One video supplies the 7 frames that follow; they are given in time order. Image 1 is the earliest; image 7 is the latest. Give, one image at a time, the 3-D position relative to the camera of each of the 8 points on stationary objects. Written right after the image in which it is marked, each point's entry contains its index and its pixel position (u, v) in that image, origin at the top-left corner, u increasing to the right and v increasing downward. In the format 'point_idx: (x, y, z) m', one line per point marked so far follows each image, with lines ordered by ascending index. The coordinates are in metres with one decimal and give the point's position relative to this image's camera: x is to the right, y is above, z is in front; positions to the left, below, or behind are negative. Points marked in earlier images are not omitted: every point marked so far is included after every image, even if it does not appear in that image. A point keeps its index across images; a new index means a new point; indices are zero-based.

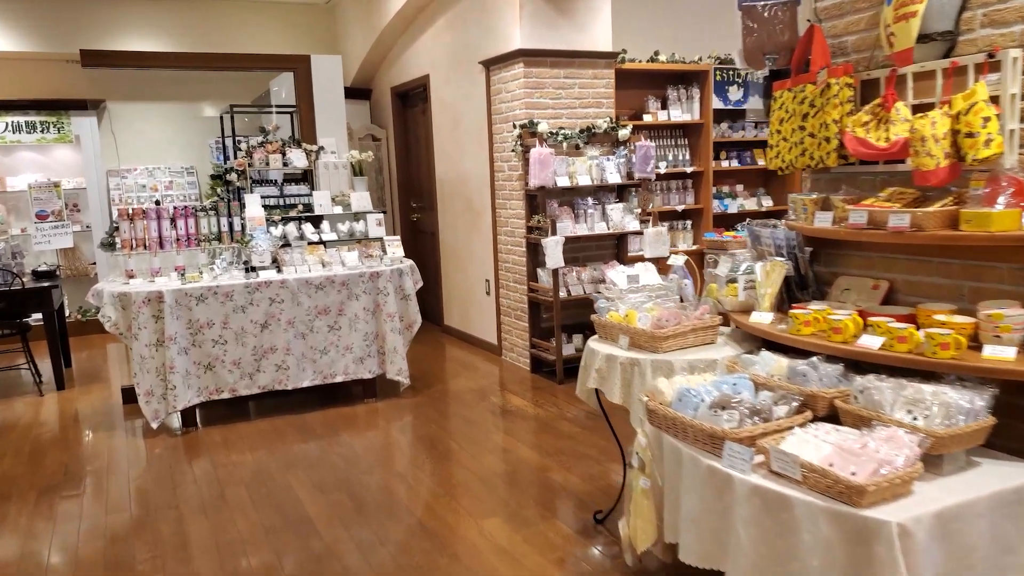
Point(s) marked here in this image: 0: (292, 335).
0: (-1.2, -0.3, +4.3) m
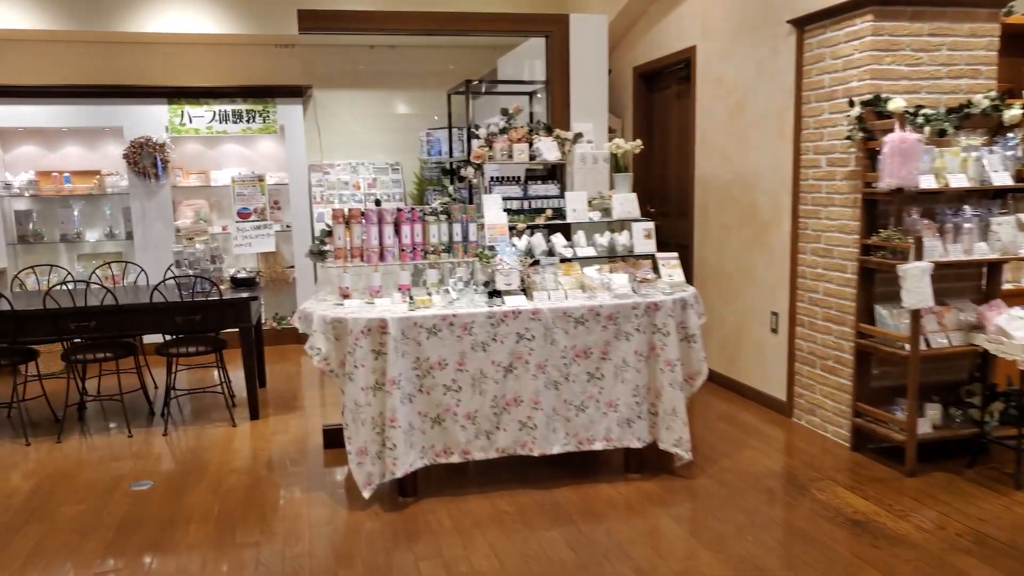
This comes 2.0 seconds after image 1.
0: (+0.1, -0.4, +3.2) m
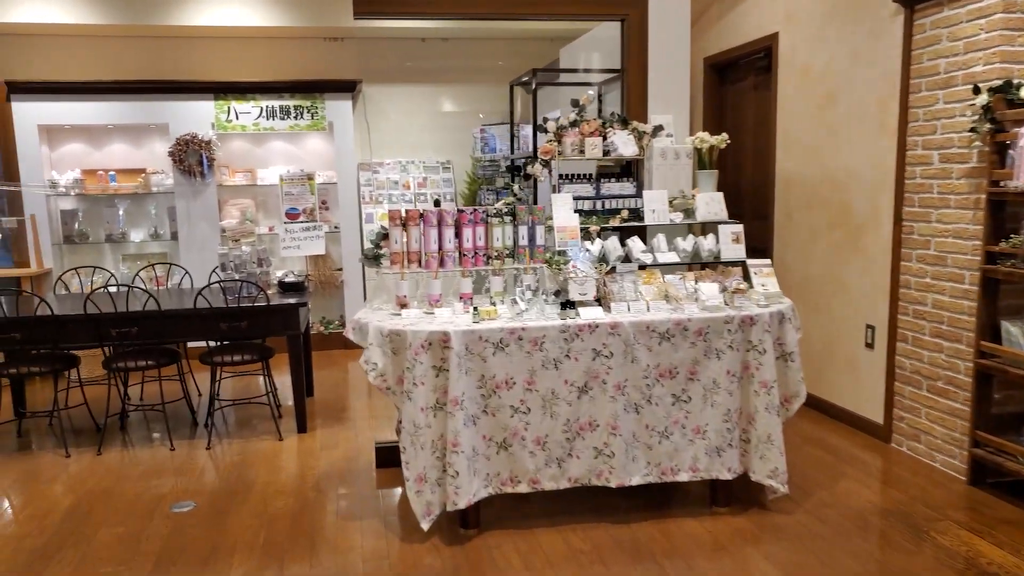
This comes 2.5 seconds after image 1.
0: (+0.4, -0.4, +2.8) m
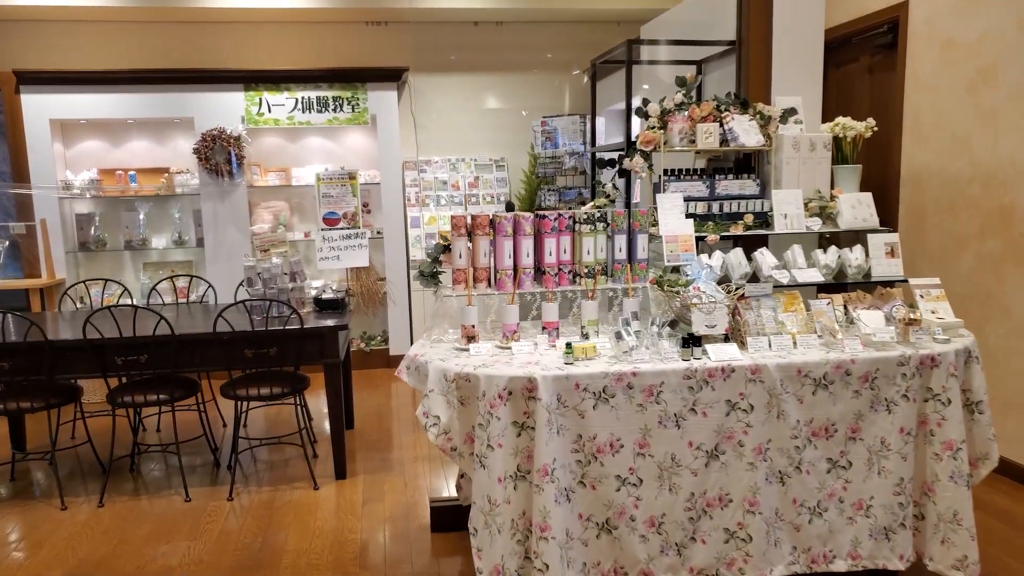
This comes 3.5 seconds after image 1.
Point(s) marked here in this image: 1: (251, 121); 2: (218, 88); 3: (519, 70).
0: (+0.7, -0.5, +2.1) m
1: (-1.7, +1.1, +5.1) m
2: (-1.9, +1.3, +5.0) m
3: (+0.1, +1.5, +5.5) m
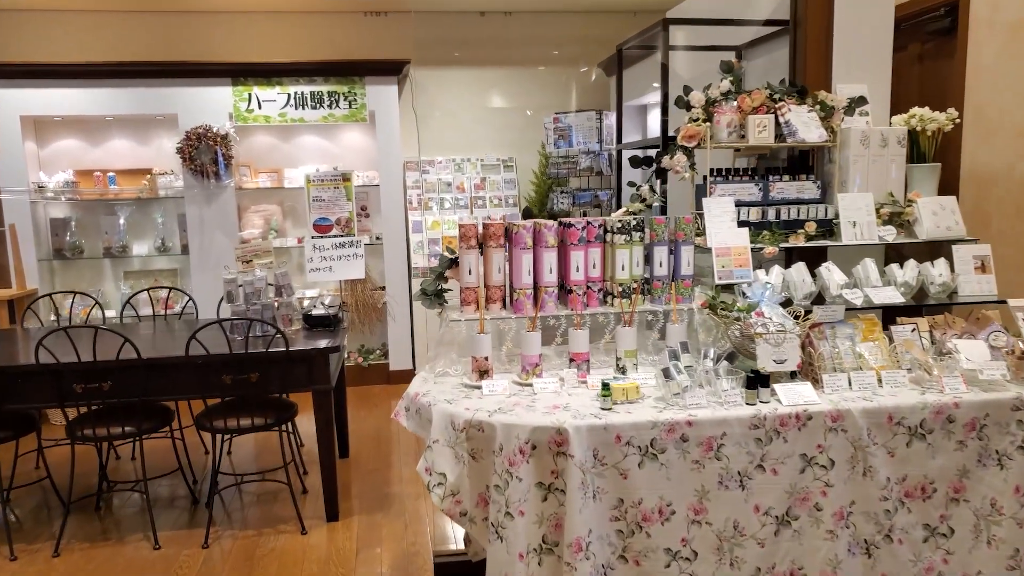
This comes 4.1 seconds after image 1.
0: (+0.7, -0.6, +1.7) m
1: (-1.6, +1.0, +4.7) m
2: (-1.8, +1.2, +4.6) m
3: (+0.1, +1.5, +5.1) m
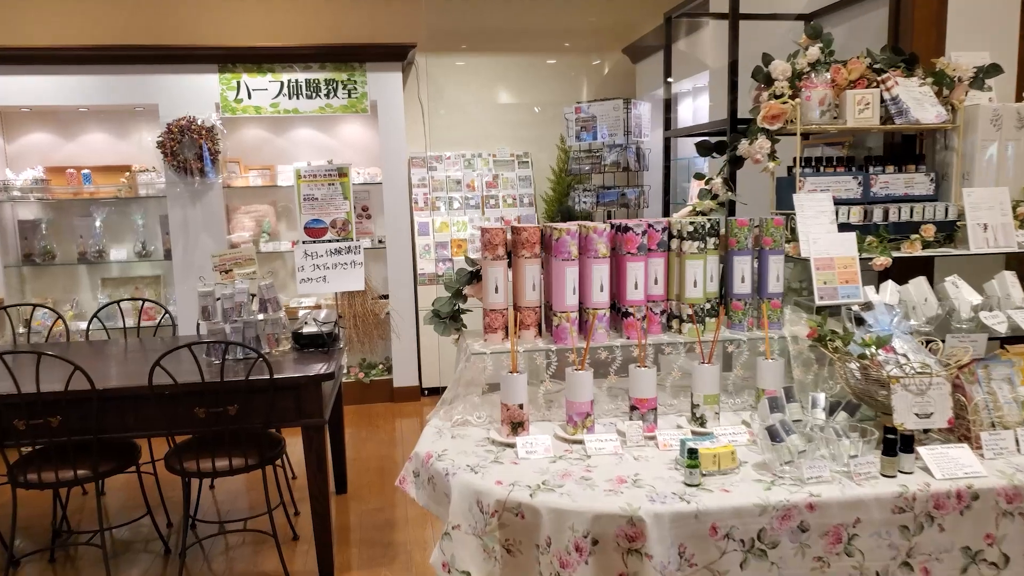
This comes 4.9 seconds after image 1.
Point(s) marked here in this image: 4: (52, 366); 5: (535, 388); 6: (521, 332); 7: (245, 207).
0: (+0.8, -0.6, +1.3) m
1: (-1.5, +1.0, +4.2) m
2: (-1.7, +1.2, +4.1) m
3: (+0.2, +1.4, +4.6) m
4: (-1.6, -0.2, +2.8) m
5: (0.0, -0.2, +1.6) m
6: (0.0, -0.1, +1.6) m
7: (-1.5, +0.5, +4.4) m
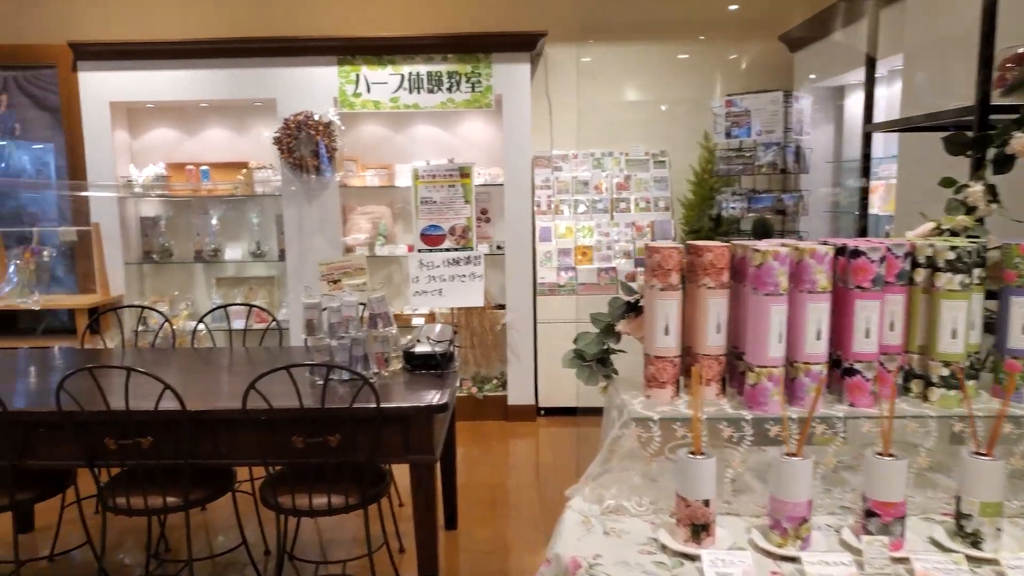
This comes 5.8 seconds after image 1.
0: (+1.0, -0.7, +0.7) m
1: (-0.8, +0.9, +4.0) m
2: (-1.0, +1.1, +3.9) m
3: (+0.9, +1.3, +4.1) m
4: (-1.2, -0.3, +2.6) m
5: (+0.3, -0.3, +1.2) m
6: (+0.3, -0.2, +1.2) m
7: (-0.8, +0.4, +4.2) m
